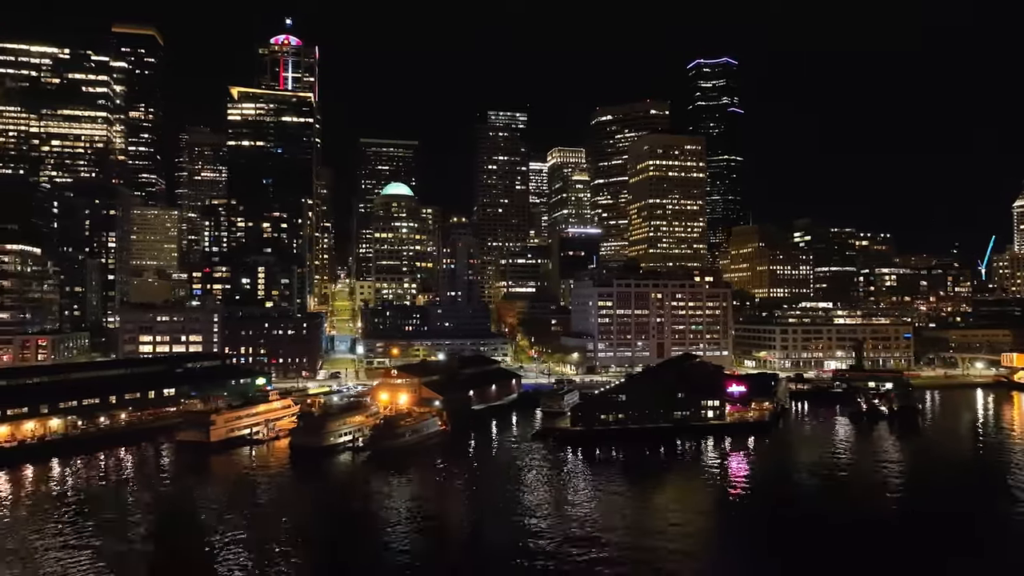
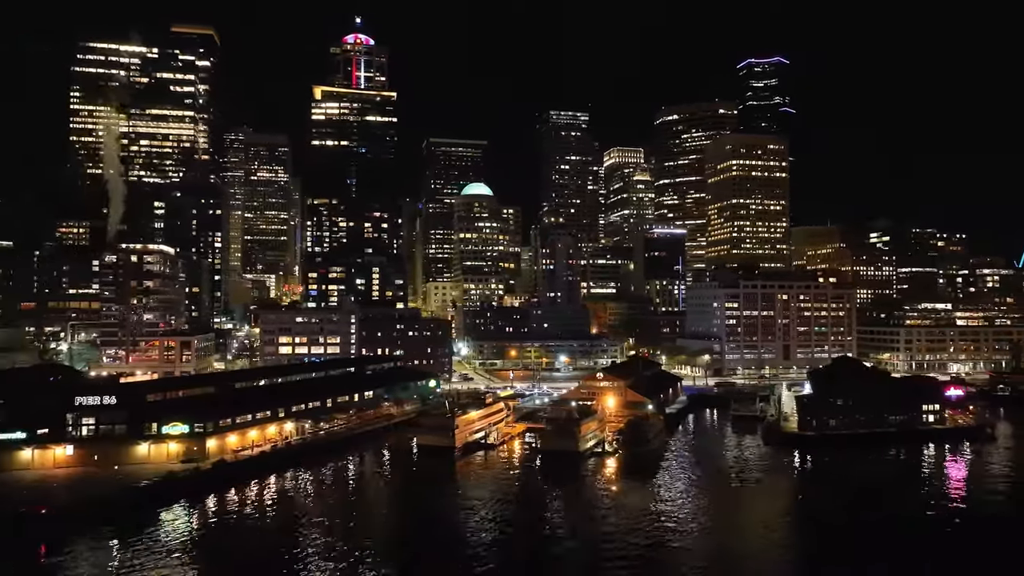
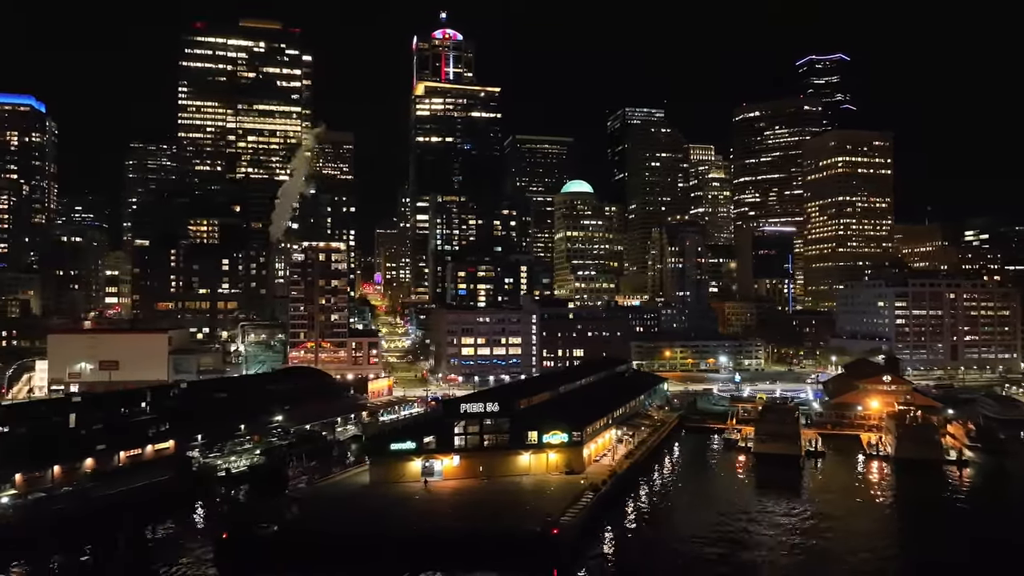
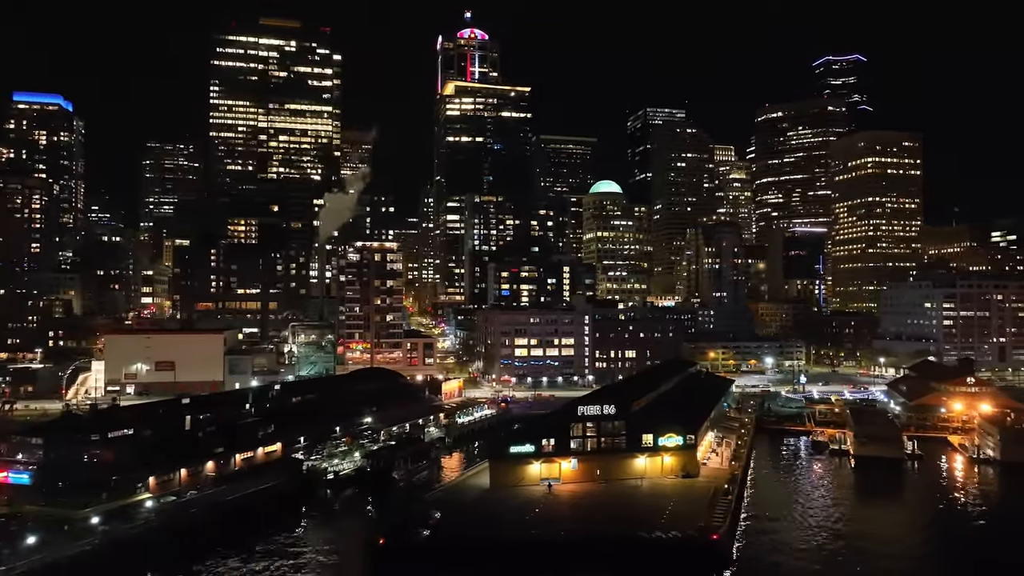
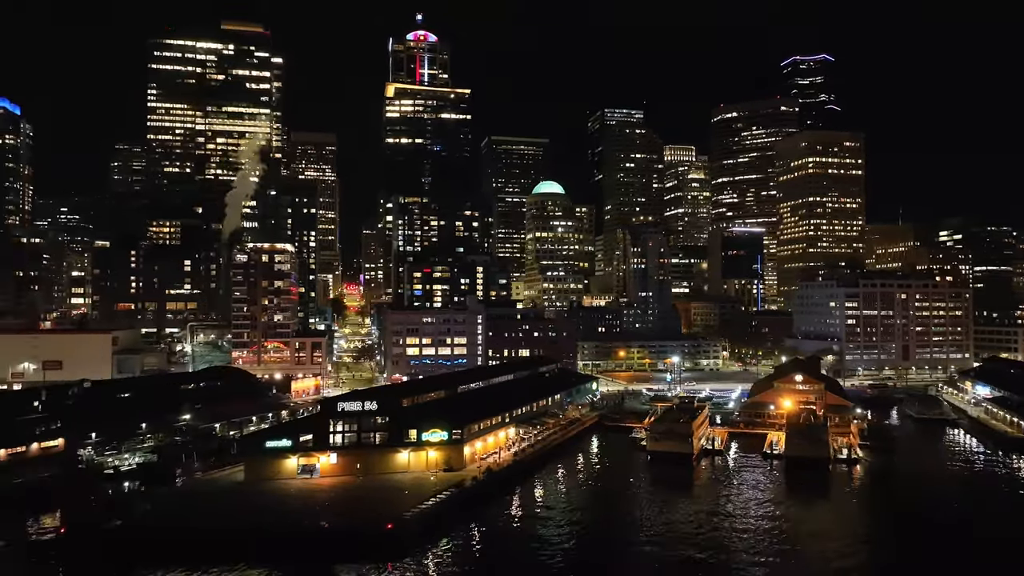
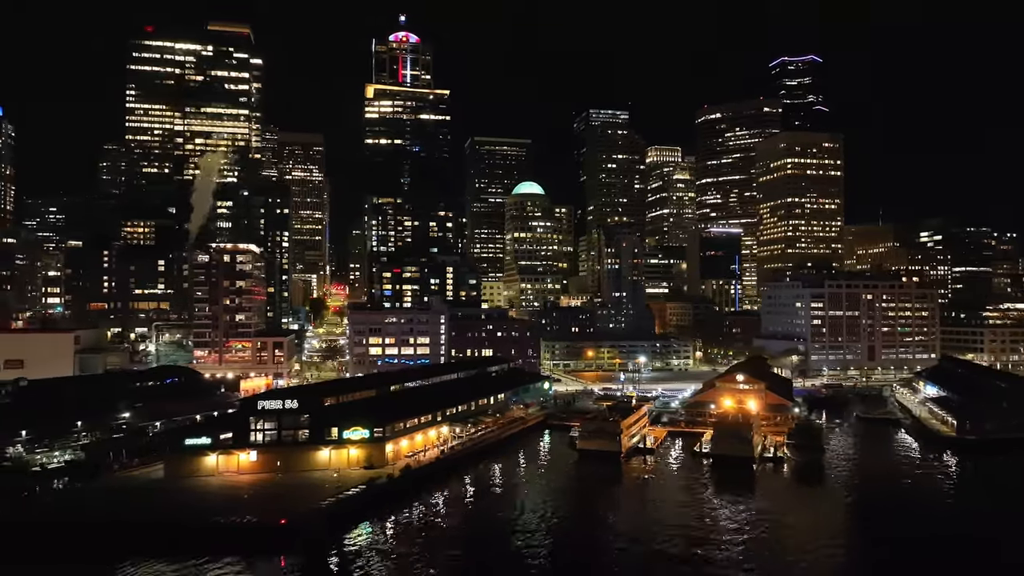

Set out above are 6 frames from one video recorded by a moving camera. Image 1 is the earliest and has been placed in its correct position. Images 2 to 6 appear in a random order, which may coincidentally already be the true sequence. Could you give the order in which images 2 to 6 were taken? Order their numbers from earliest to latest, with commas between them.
2, 6, 5, 3, 4
